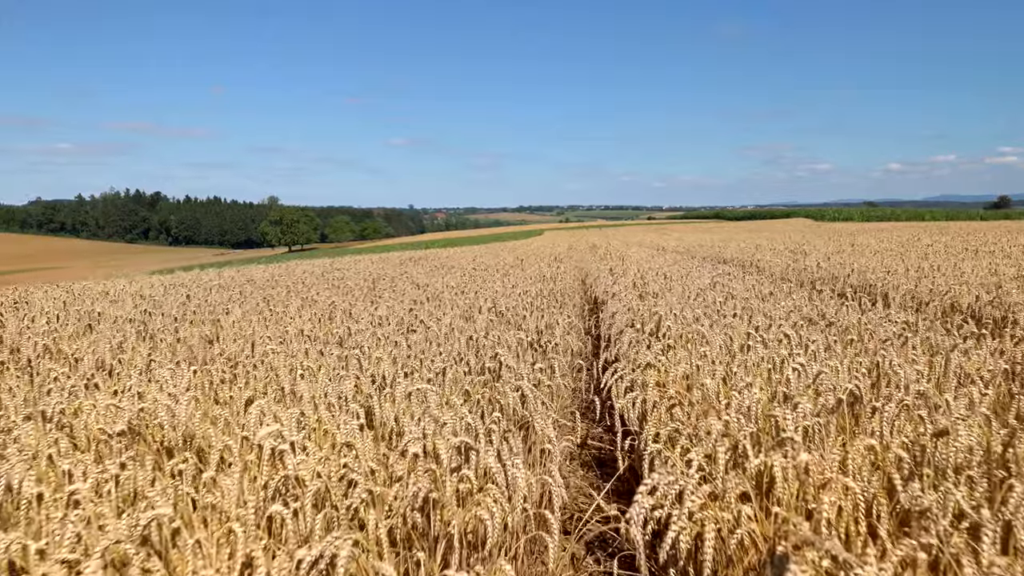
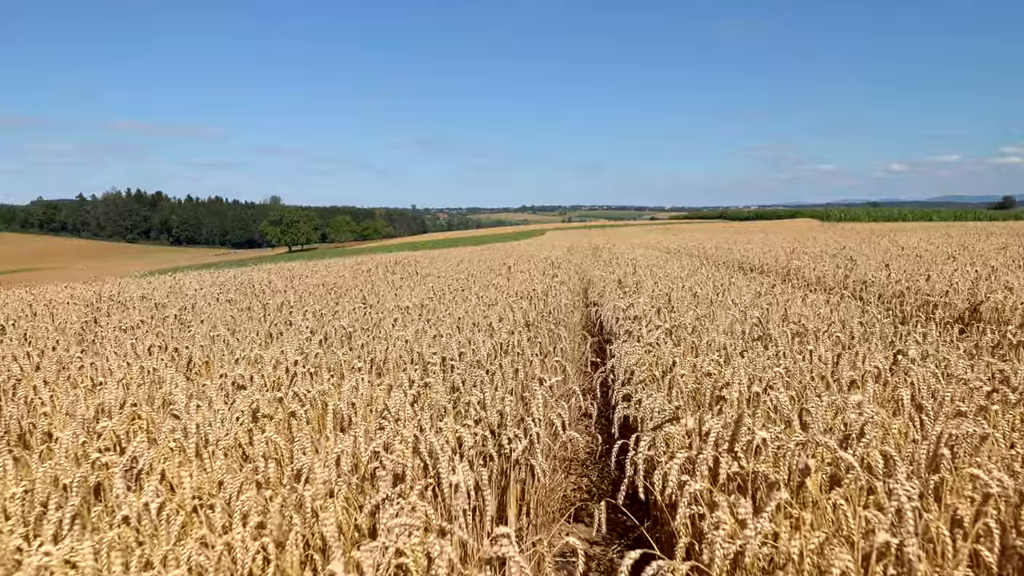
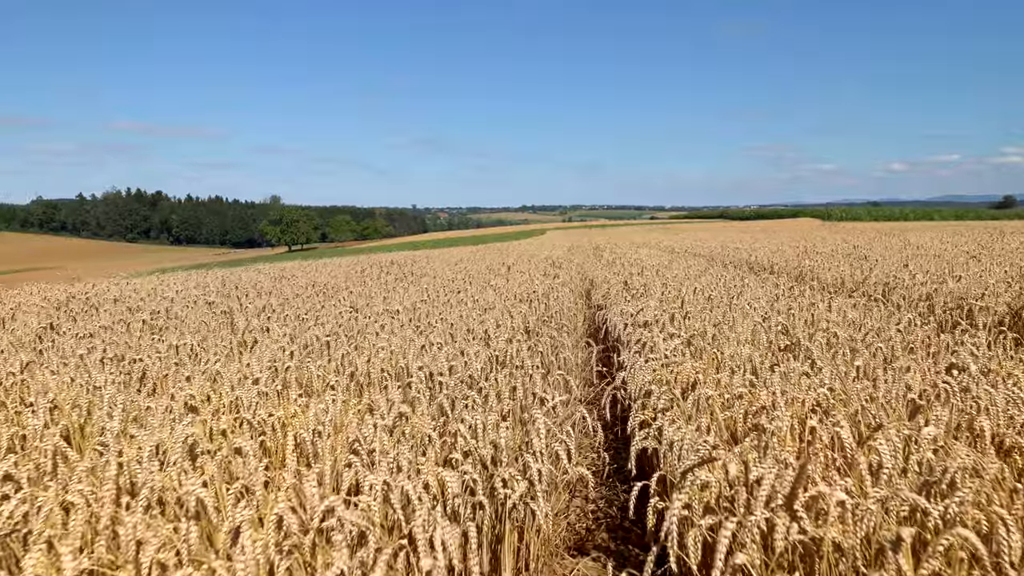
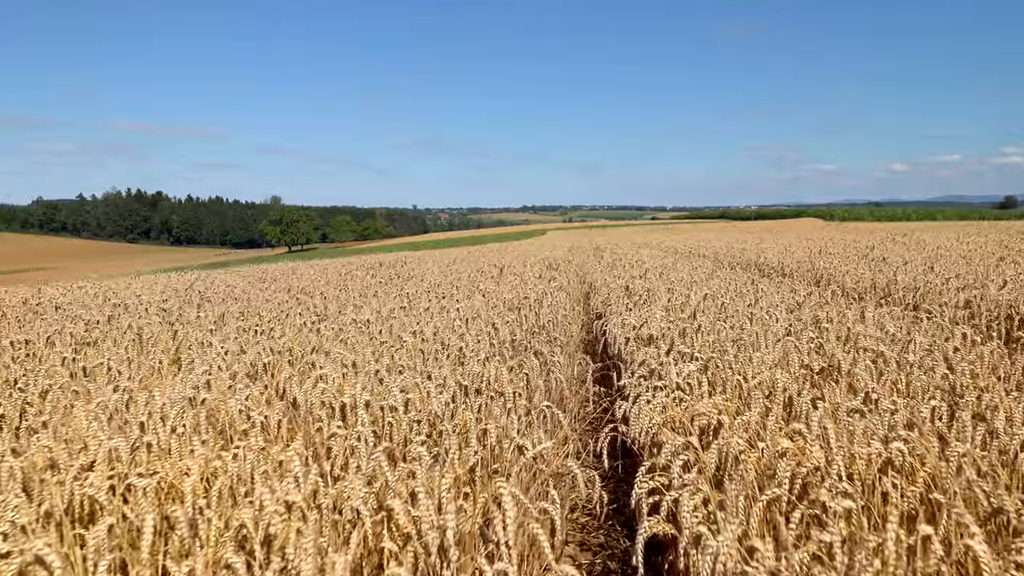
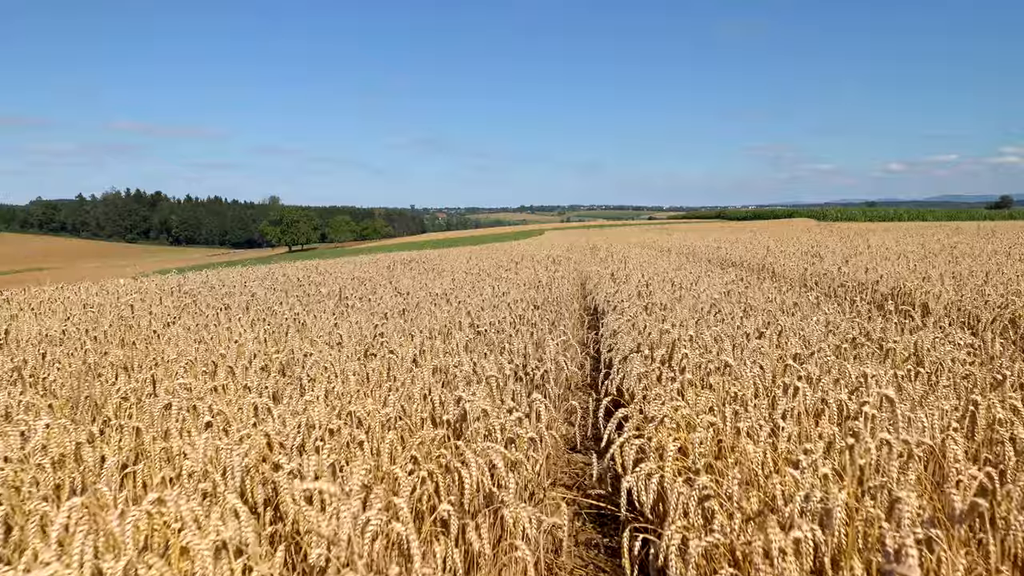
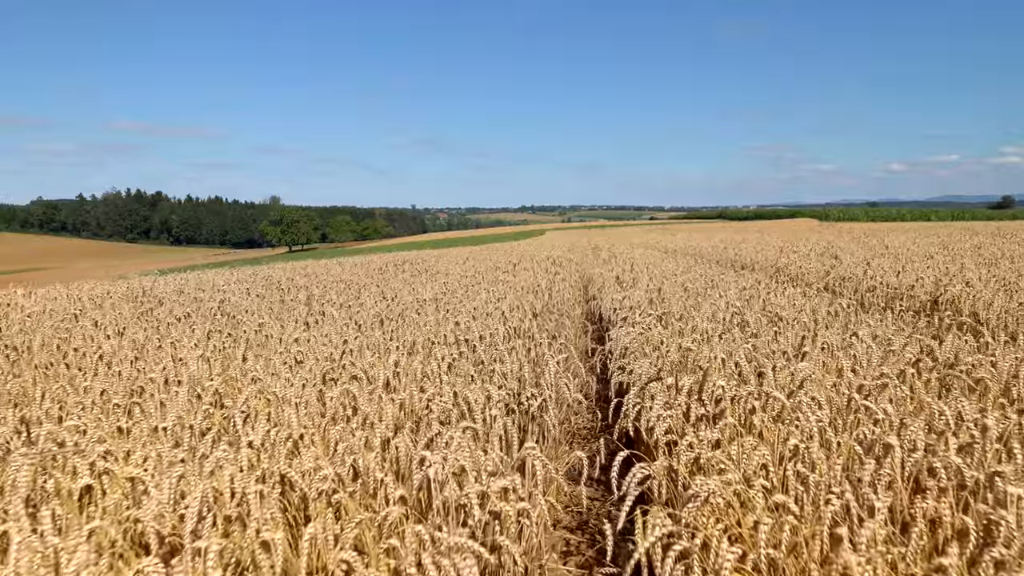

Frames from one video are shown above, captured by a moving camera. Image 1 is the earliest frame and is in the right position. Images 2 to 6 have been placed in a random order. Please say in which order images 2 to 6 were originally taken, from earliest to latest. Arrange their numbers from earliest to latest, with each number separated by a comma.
5, 6, 2, 3, 4
